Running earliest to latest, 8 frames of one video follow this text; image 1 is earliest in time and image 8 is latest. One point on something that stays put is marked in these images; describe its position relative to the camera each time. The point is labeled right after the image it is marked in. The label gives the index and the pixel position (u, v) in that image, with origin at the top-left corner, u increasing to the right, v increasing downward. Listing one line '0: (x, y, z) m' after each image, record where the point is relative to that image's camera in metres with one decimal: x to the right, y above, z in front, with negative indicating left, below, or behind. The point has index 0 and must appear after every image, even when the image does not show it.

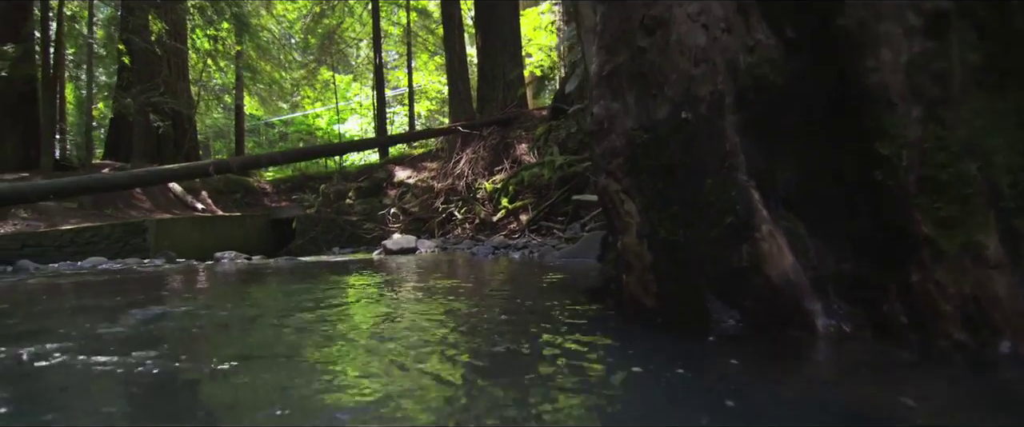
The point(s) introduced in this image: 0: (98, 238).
0: (-8.1, -0.5, +10.7) m
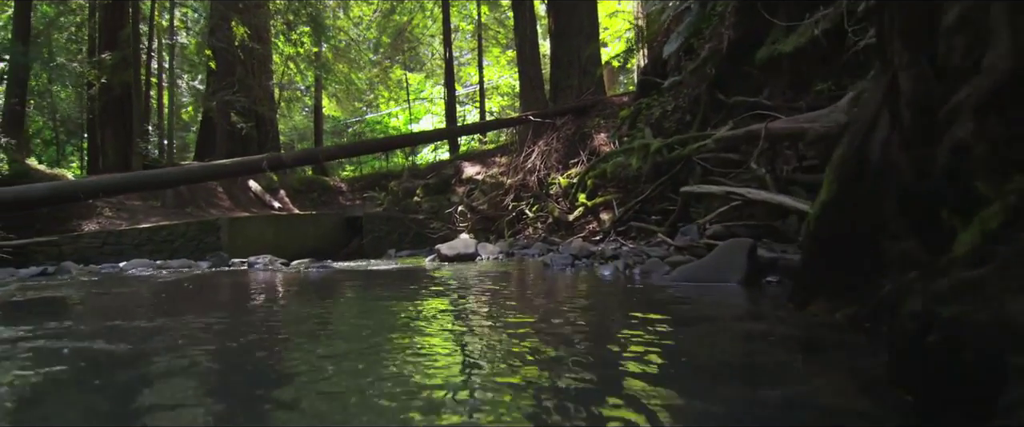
0: (-6.6, -0.4, +10.8) m
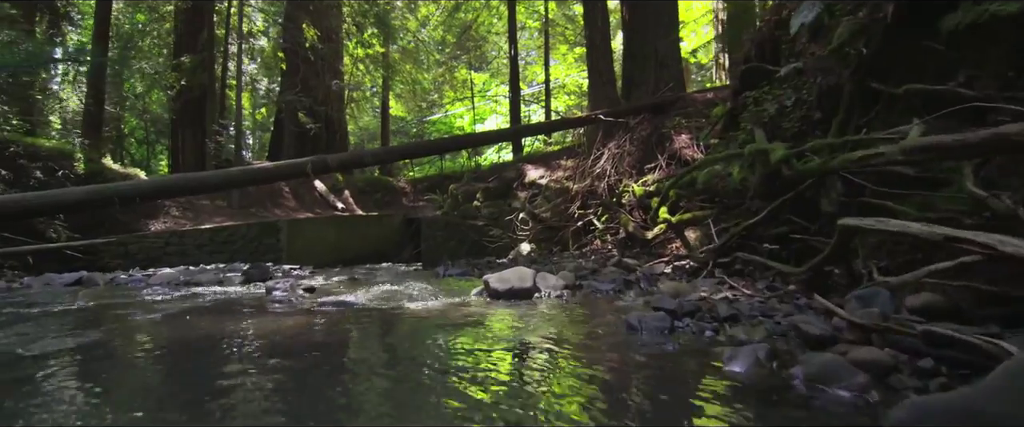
0: (-5.4, -0.5, +10.7) m
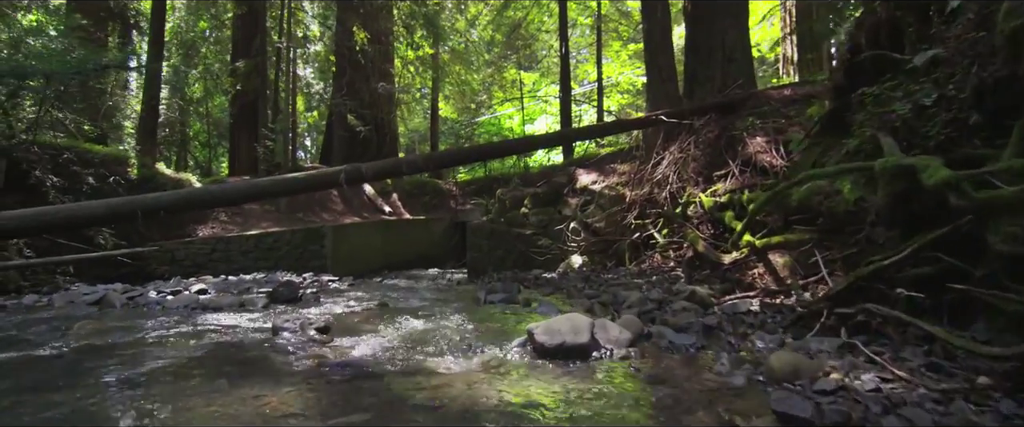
0: (-4.5, -0.6, +10.5) m
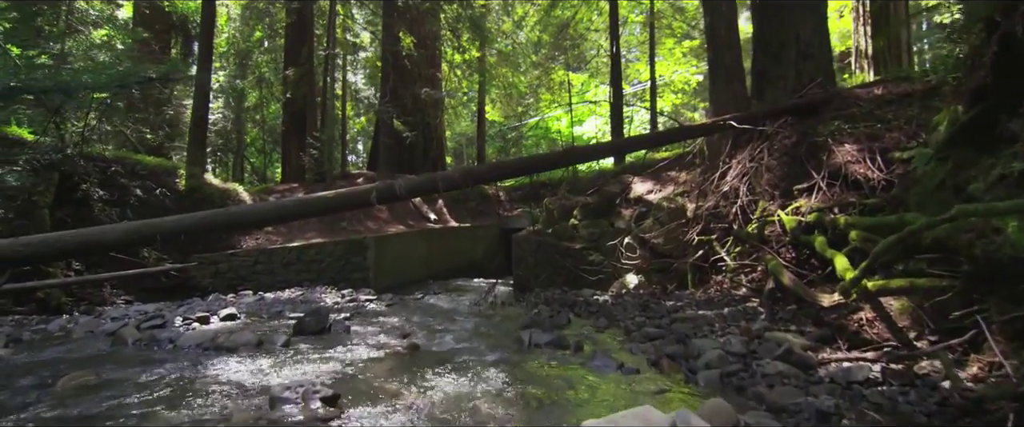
0: (-3.6, -0.8, +10.3) m
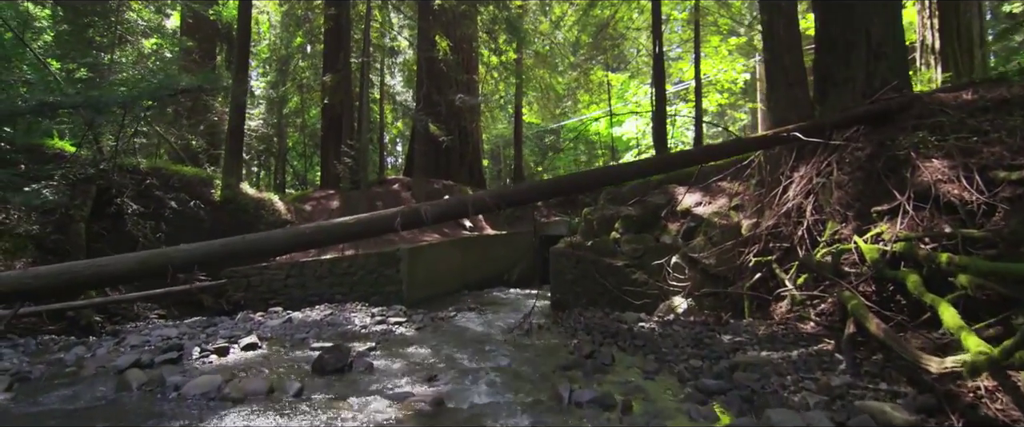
0: (-2.9, -1.0, +10.0) m
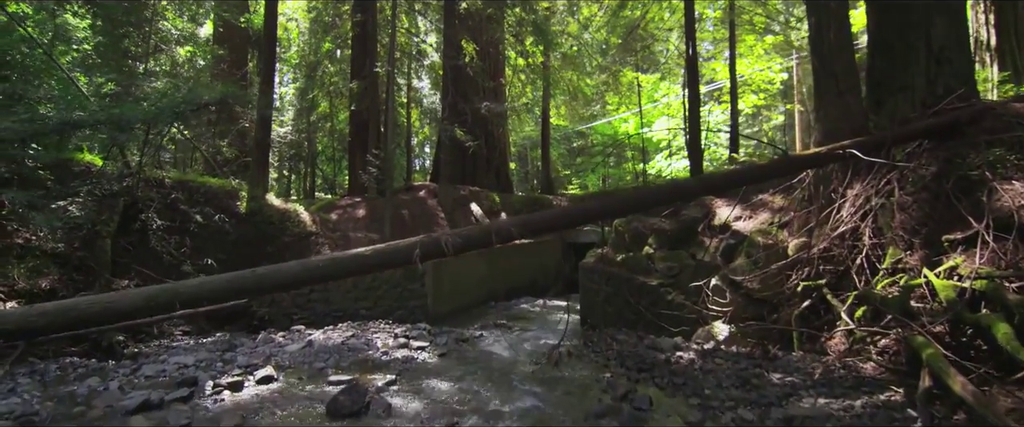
0: (-2.4, -1.2, +9.8) m
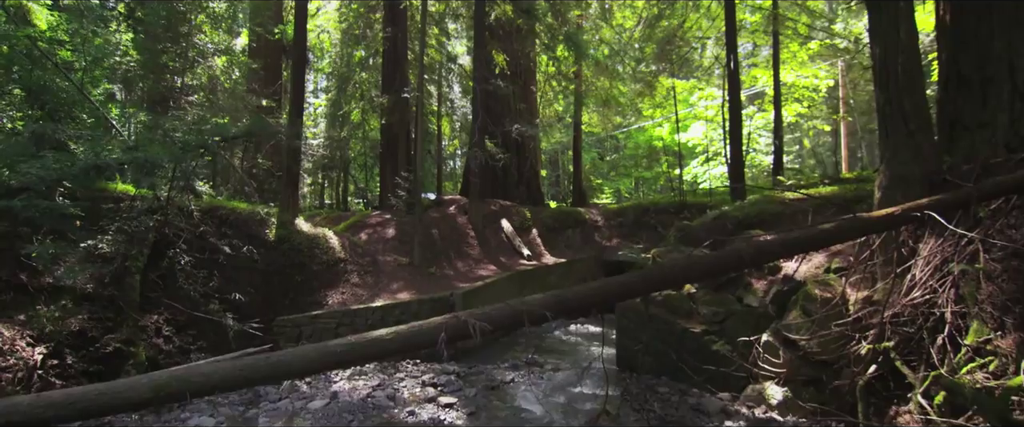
0: (-1.9, -1.8, +9.6) m
